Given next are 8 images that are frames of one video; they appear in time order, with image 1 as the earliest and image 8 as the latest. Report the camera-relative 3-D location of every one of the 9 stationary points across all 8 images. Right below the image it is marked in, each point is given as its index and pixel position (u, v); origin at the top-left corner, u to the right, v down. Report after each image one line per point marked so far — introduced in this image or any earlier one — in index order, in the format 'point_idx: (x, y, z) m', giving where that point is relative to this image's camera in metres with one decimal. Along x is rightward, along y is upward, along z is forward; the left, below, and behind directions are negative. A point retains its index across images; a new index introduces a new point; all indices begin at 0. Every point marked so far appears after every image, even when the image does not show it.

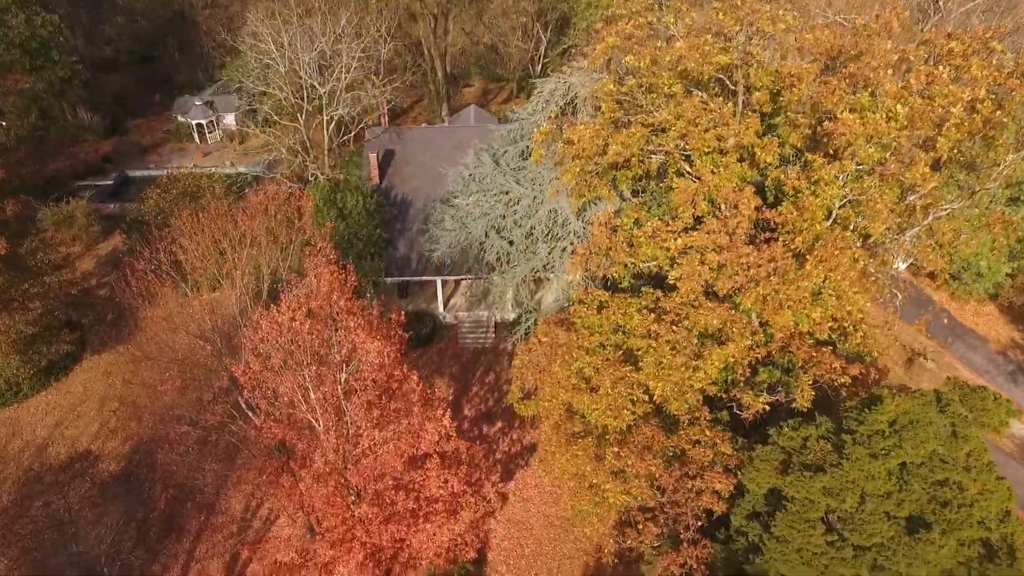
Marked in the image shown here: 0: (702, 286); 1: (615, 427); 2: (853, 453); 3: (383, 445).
0: (+3.9, +0.3, +11.6) m
1: (+2.3, -2.9, +12.4) m
2: (+6.2, -2.8, +10.5) m
3: (-2.7, -3.4, +12.5) m
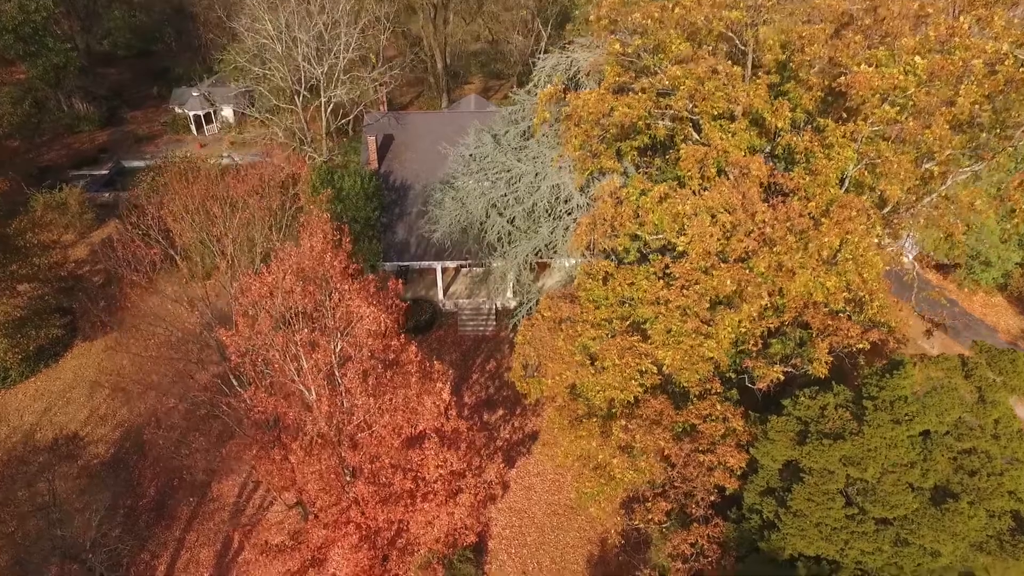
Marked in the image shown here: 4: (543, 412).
0: (+3.9, +0.9, +11.1) m
1: (+2.3, -2.2, +11.8) m
2: (+6.3, -2.2, +10.0) m
3: (-2.7, -2.7, +11.9) m
4: (+1.1, -4.3, +20.0) m
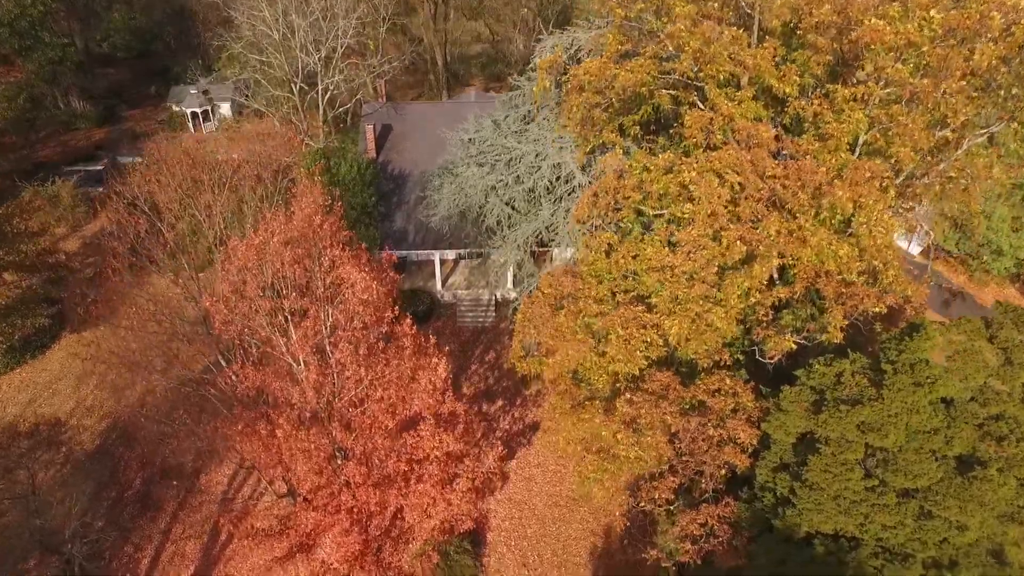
0: (+3.9, +1.6, +10.7) m
1: (+2.3, -1.6, +11.3) m
2: (+6.3, -1.5, +9.4) m
3: (-2.7, -2.1, +11.4) m
4: (+1.1, -3.9, +19.4) m
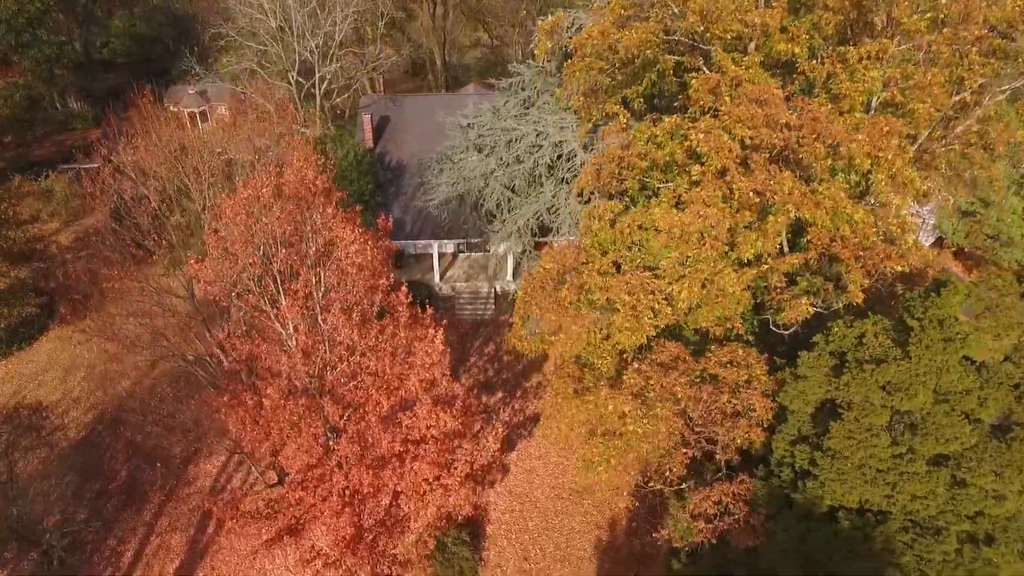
0: (+3.9, +2.2, +10.2) m
1: (+2.3, -1.0, +10.7) m
2: (+6.3, -0.8, +8.8) m
3: (-2.7, -1.5, +10.8) m
4: (+1.1, -3.4, +18.8) m
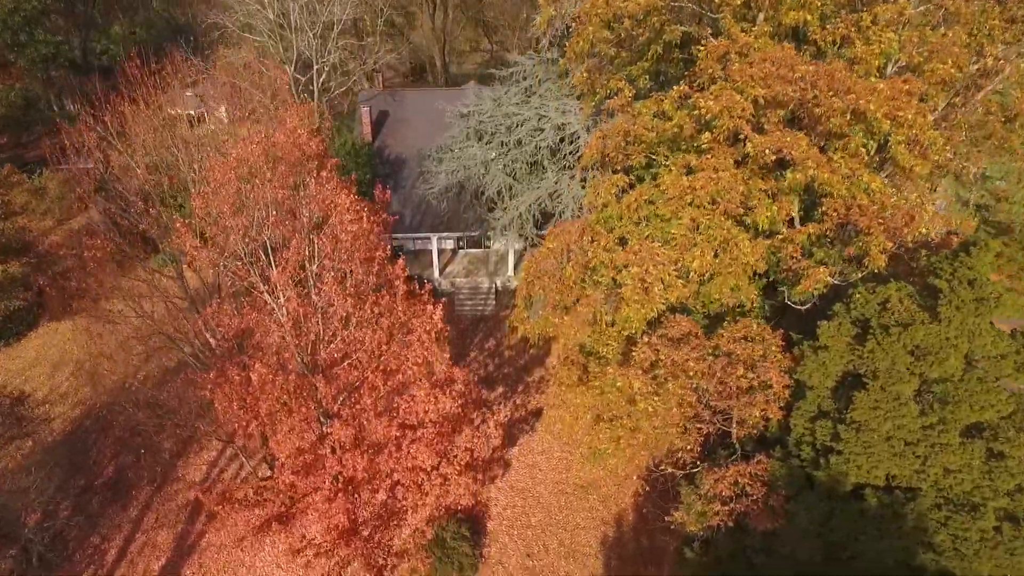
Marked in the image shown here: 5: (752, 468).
0: (+4.0, +2.7, +9.7) m
1: (+2.3, -0.5, +10.2) m
2: (+6.3, -0.3, +8.3) m
3: (-2.7, -1.0, +10.2) m
4: (+1.1, -3.2, +18.2) m
5: (+3.8, -2.9, +9.3) m
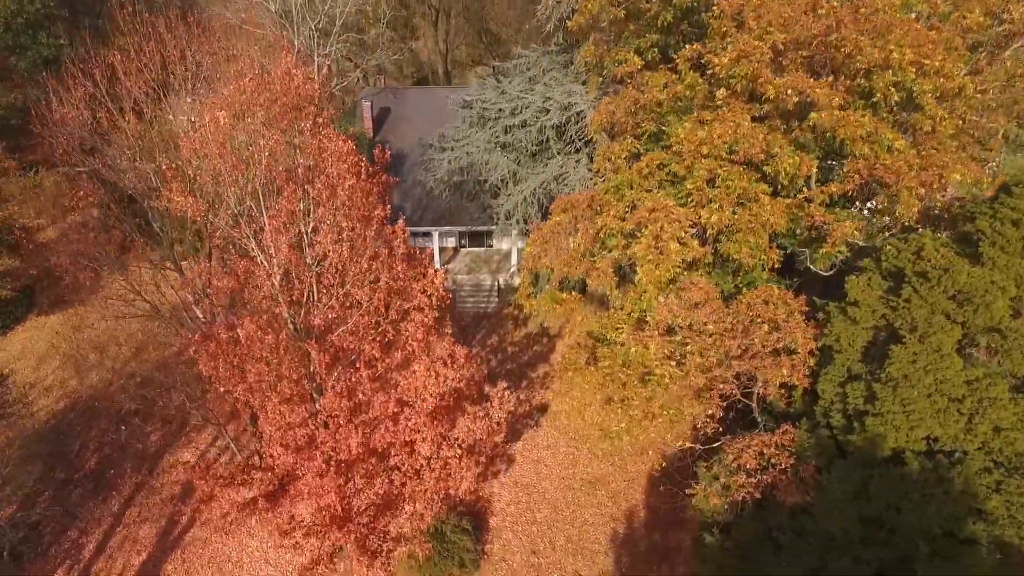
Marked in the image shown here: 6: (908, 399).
0: (+4.1, +3.4, +9.3) m
1: (+2.4, +0.2, +9.6) m
2: (+6.4, +0.4, +7.8) m
3: (-2.5, -0.4, +9.6) m
4: (+1.2, -2.9, +17.5) m
5: (+3.9, -2.2, +8.6) m
6: (+5.1, -1.4, +7.5) m
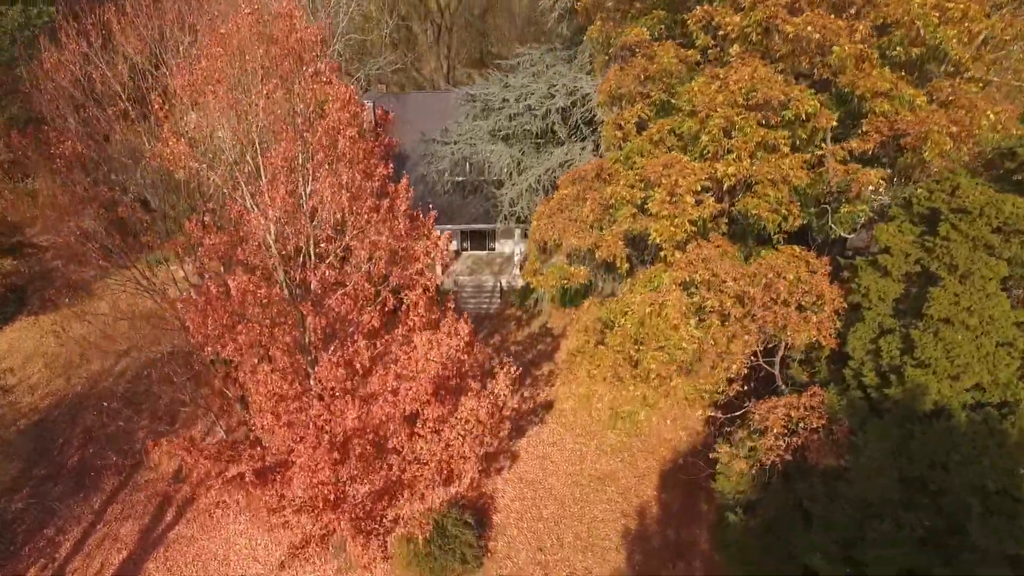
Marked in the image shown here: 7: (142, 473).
0: (+4.2, +4.0, +9.0) m
1: (+2.6, +0.8, +9.1) m
2: (+6.5, +1.2, +7.3) m
3: (-2.4, +0.2, +9.1) m
4: (+1.3, -2.7, +16.8) m
5: (+4.0, -1.5, +8.0) m
6: (+5.2, -0.7, +6.9) m
7: (-8.9, -4.4, +13.9) m
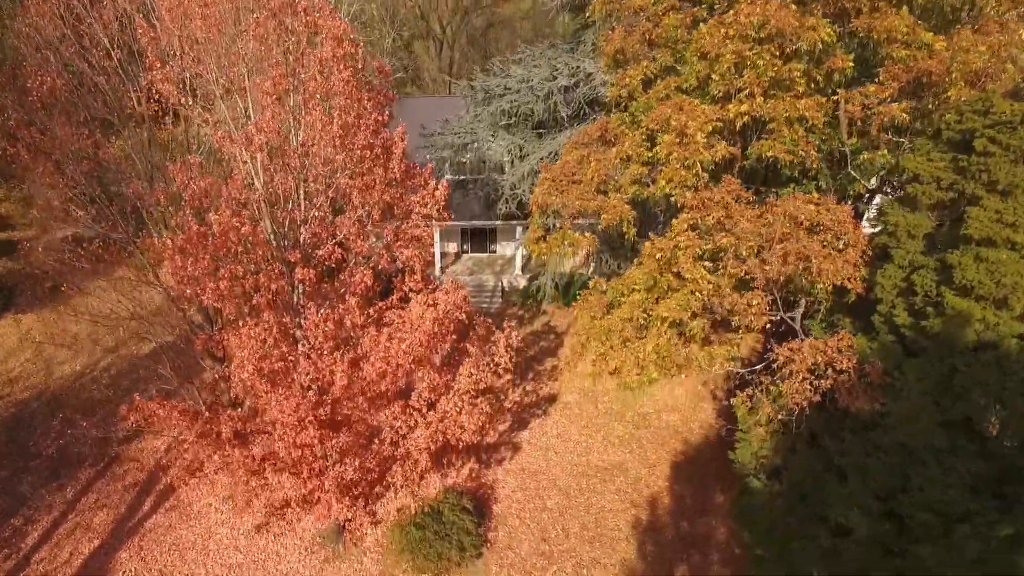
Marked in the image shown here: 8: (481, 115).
0: (+4.2, +4.8, +8.7) m
1: (+2.6, +1.6, +8.6) m
2: (+6.6, +2.1, +6.8) m
3: (-2.4, +1.0, +8.6) m
4: (+1.4, -2.4, +16.1) m
5: (+4.1, -0.7, +7.3) m
6: (+5.2, +0.3, +6.3) m
7: (-8.8, -3.9, +13.1) m
8: (-0.8, +4.9, +16.5) m
